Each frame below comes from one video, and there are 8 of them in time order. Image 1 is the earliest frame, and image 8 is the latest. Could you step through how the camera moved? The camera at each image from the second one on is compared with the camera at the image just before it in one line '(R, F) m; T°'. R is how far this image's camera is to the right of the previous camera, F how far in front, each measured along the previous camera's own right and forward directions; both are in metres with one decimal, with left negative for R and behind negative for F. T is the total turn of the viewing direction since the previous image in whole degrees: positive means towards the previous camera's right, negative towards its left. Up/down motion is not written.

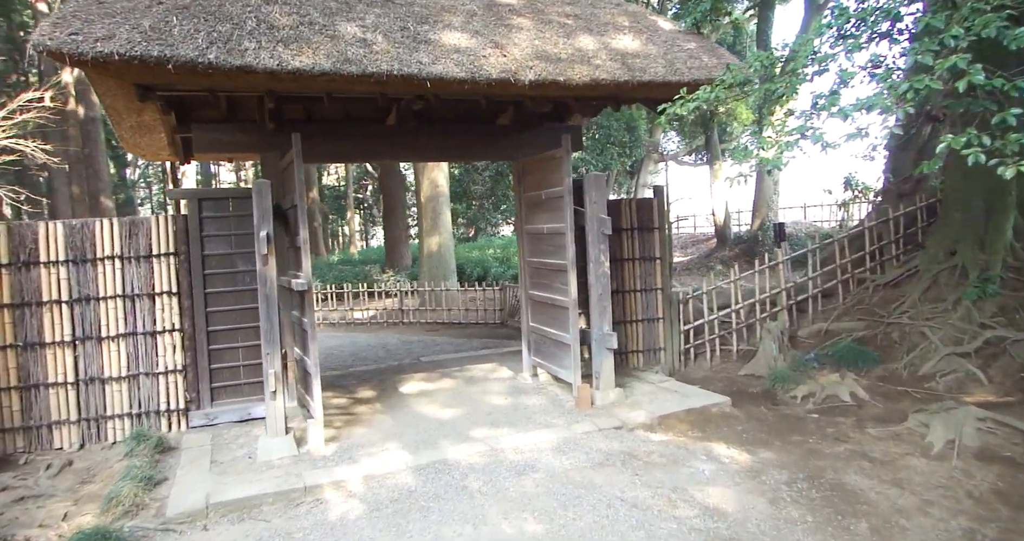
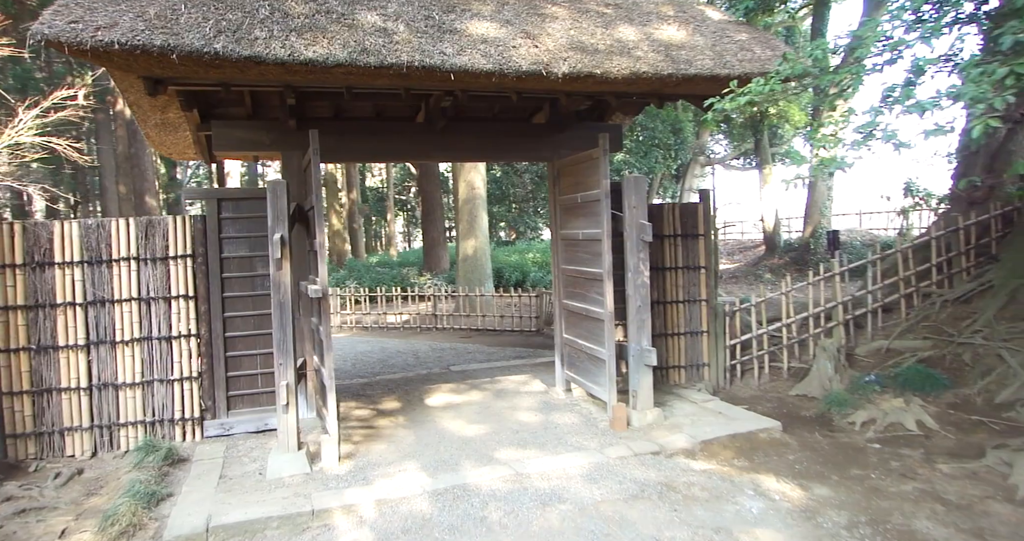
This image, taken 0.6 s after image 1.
(+0.1, +0.3) m; -4°
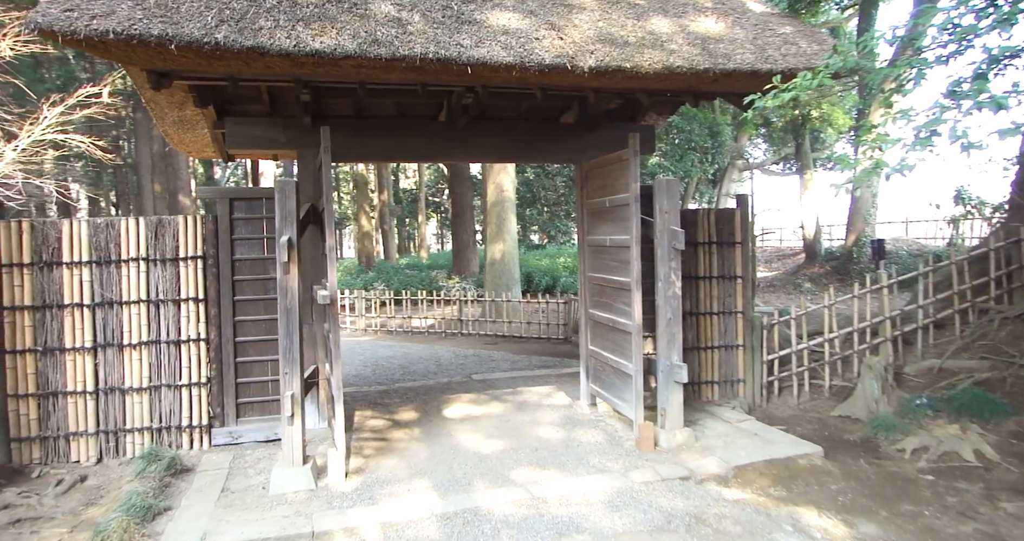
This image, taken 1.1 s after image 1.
(+0.1, +0.2) m; -3°
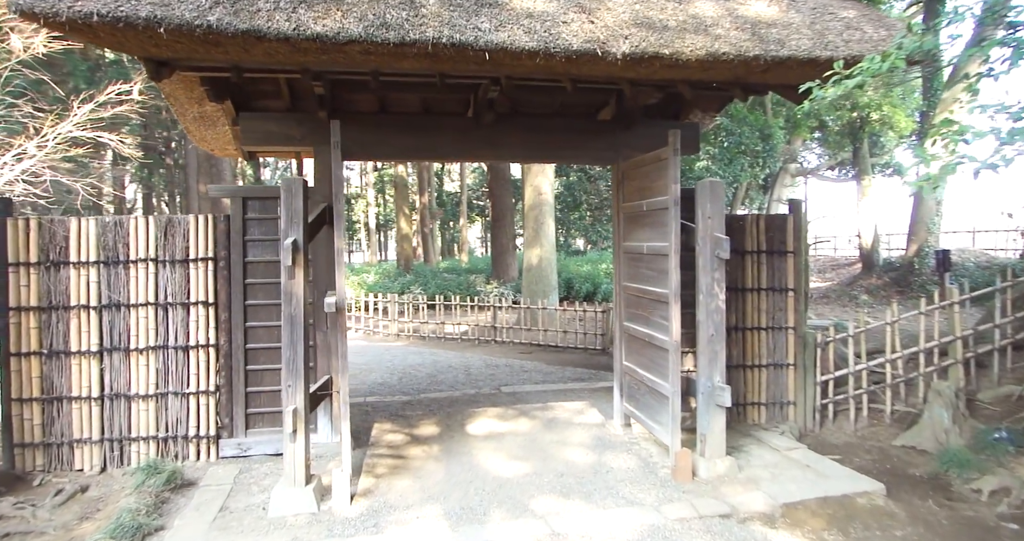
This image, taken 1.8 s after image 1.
(+0.1, +0.3) m; -4°
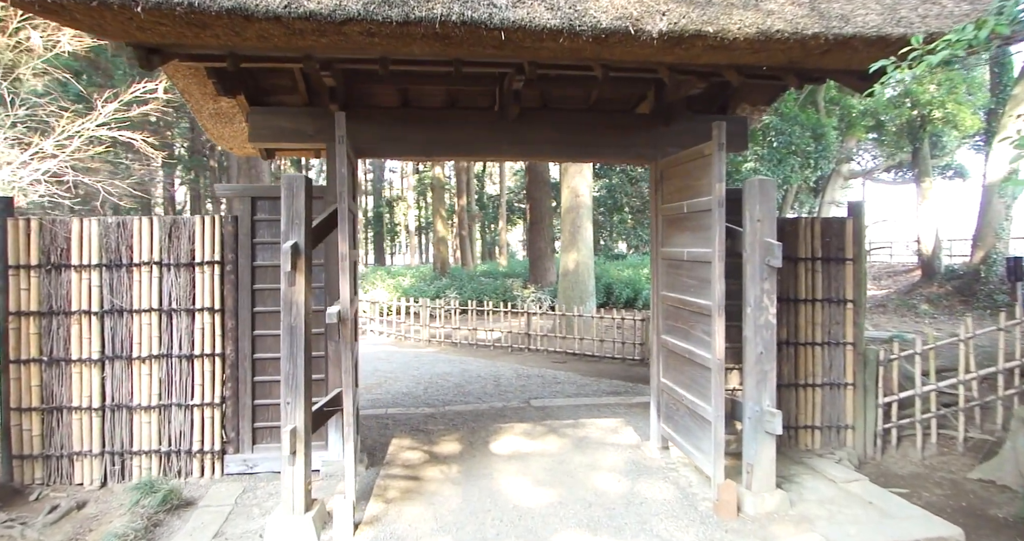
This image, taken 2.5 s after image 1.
(+0.1, +0.3) m; -4°
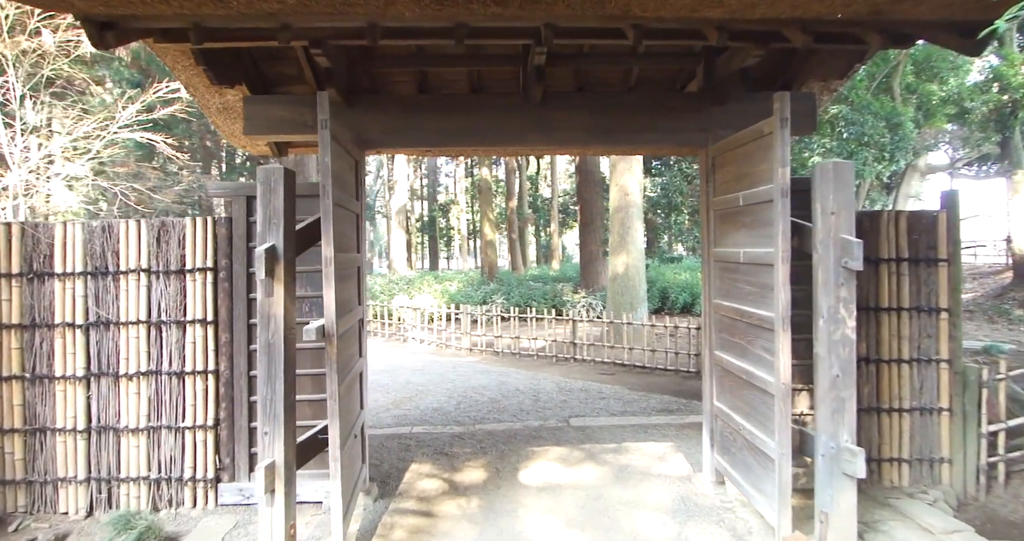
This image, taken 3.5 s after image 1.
(+0.2, +0.5) m; -6°
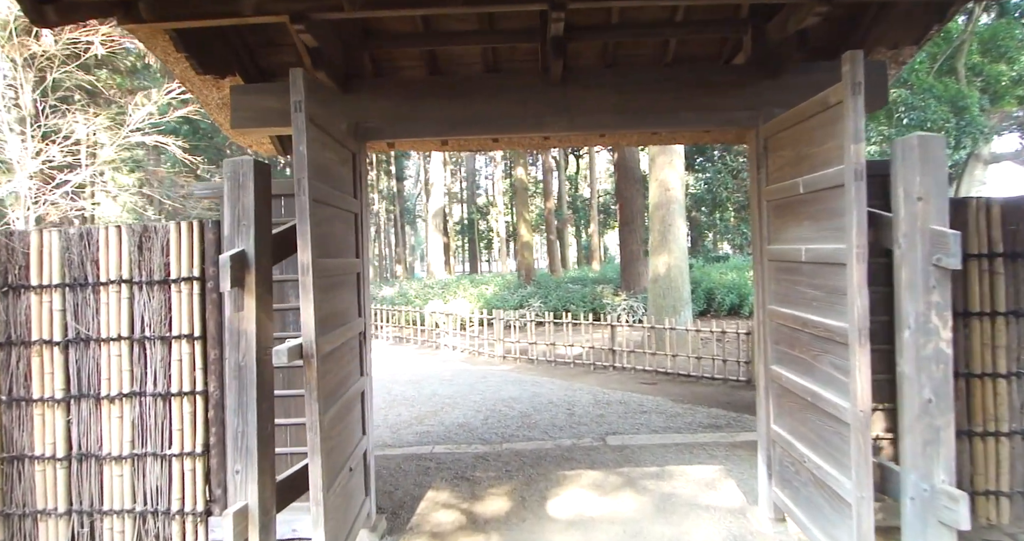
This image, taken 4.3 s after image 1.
(+0.1, +0.4) m; -4°
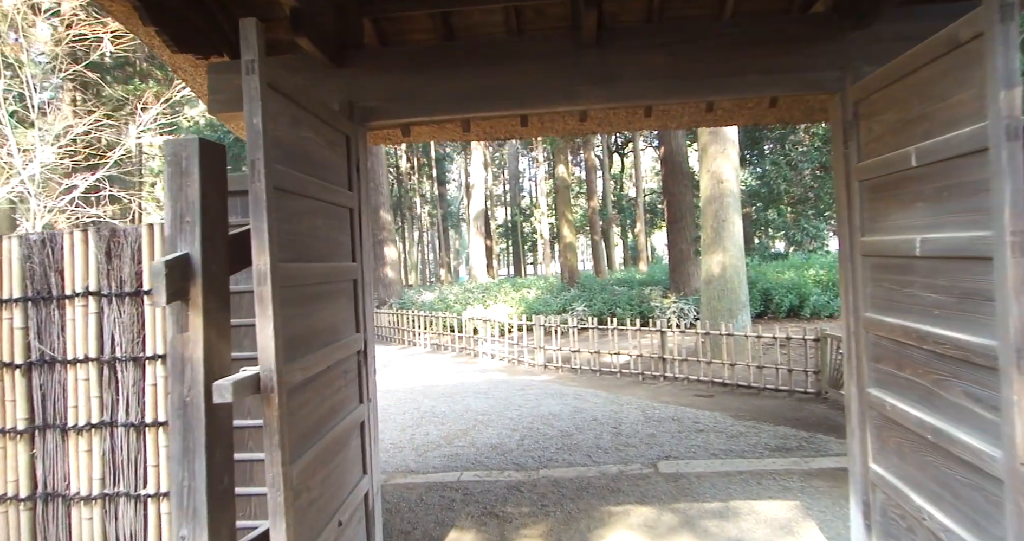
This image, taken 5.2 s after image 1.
(+0.1, +0.5) m; -5°
